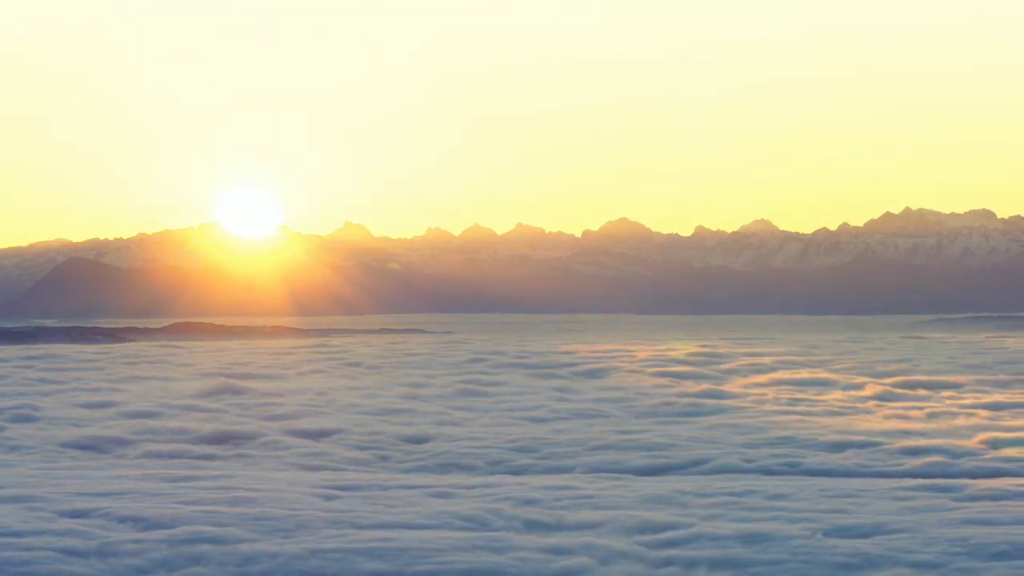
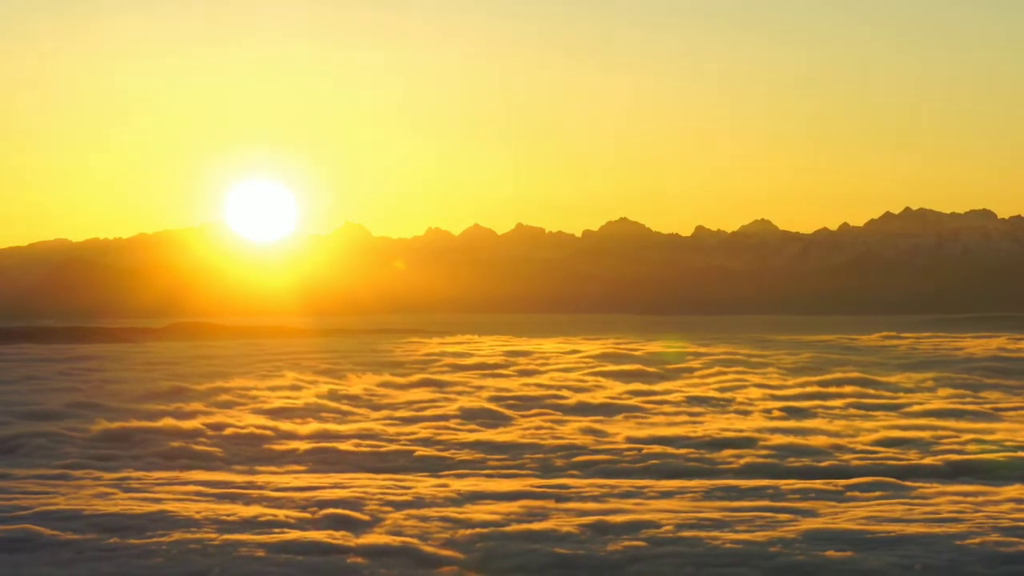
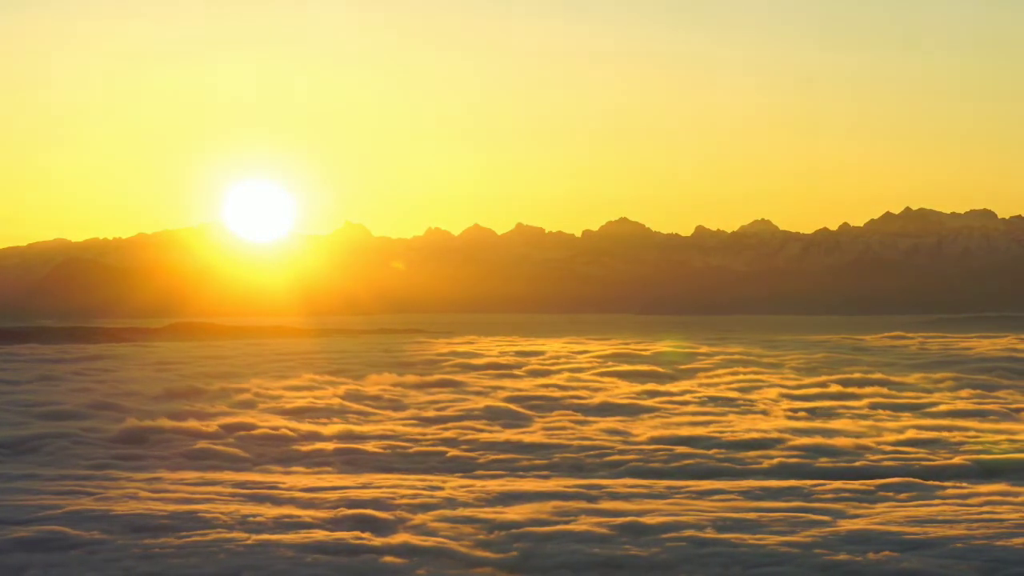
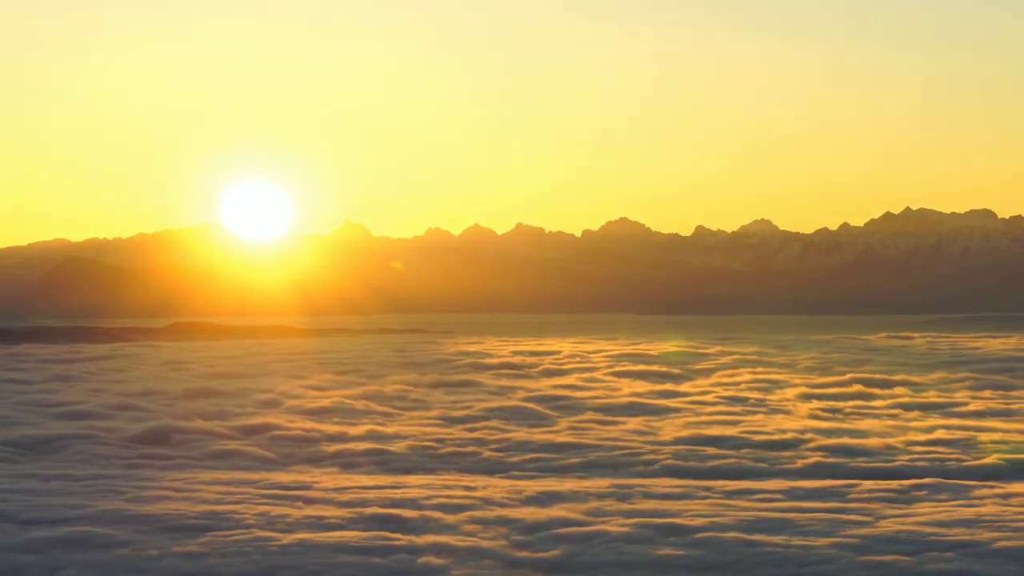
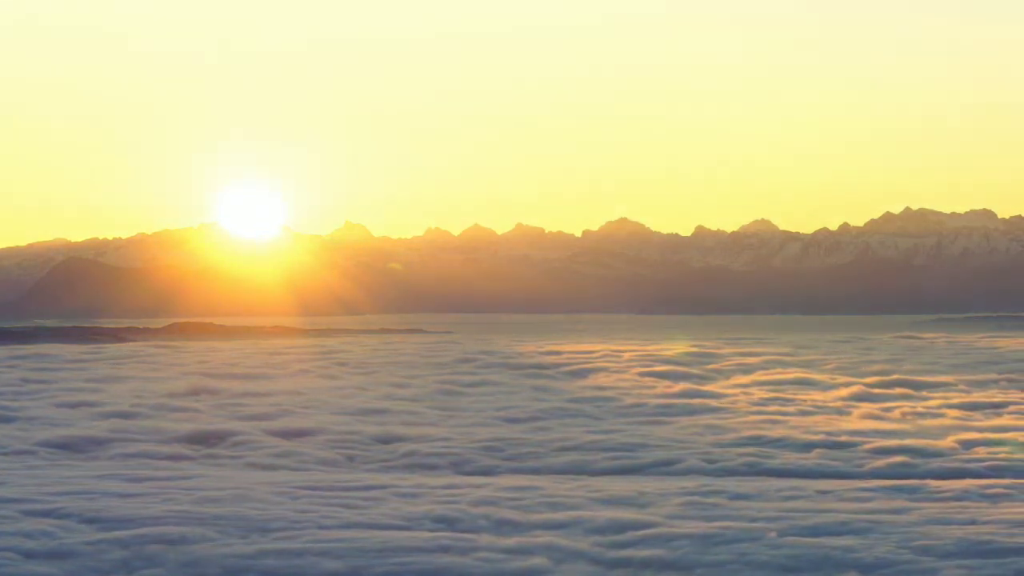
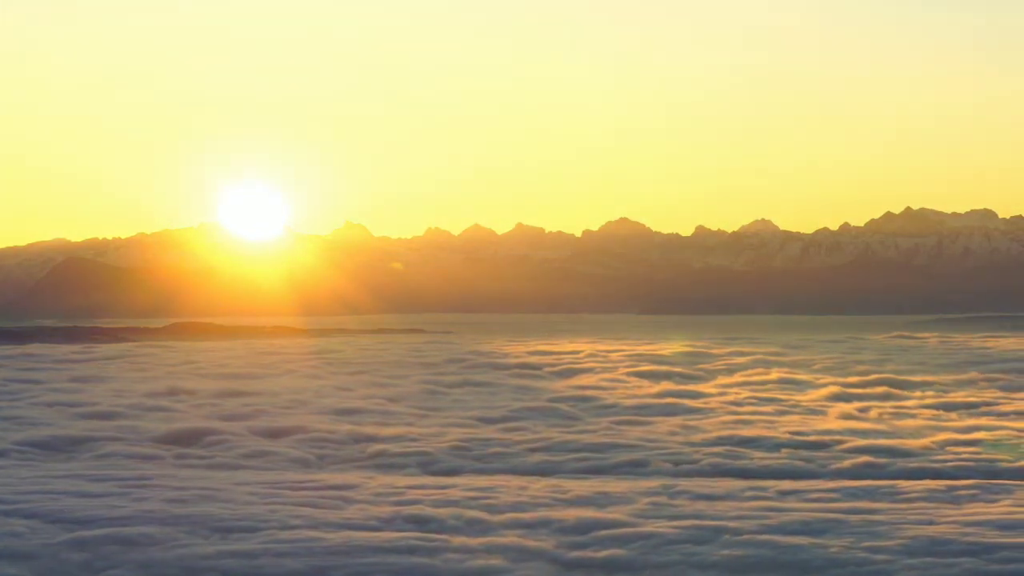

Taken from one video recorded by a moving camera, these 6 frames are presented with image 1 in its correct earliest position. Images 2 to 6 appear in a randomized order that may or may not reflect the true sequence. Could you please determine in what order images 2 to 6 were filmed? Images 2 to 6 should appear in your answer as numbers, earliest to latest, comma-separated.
5, 6, 4, 3, 2
